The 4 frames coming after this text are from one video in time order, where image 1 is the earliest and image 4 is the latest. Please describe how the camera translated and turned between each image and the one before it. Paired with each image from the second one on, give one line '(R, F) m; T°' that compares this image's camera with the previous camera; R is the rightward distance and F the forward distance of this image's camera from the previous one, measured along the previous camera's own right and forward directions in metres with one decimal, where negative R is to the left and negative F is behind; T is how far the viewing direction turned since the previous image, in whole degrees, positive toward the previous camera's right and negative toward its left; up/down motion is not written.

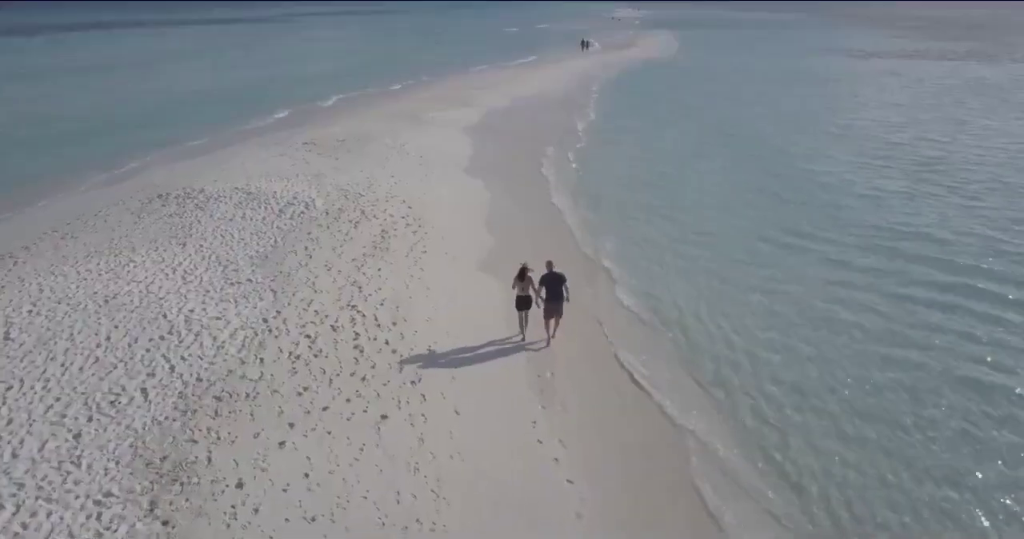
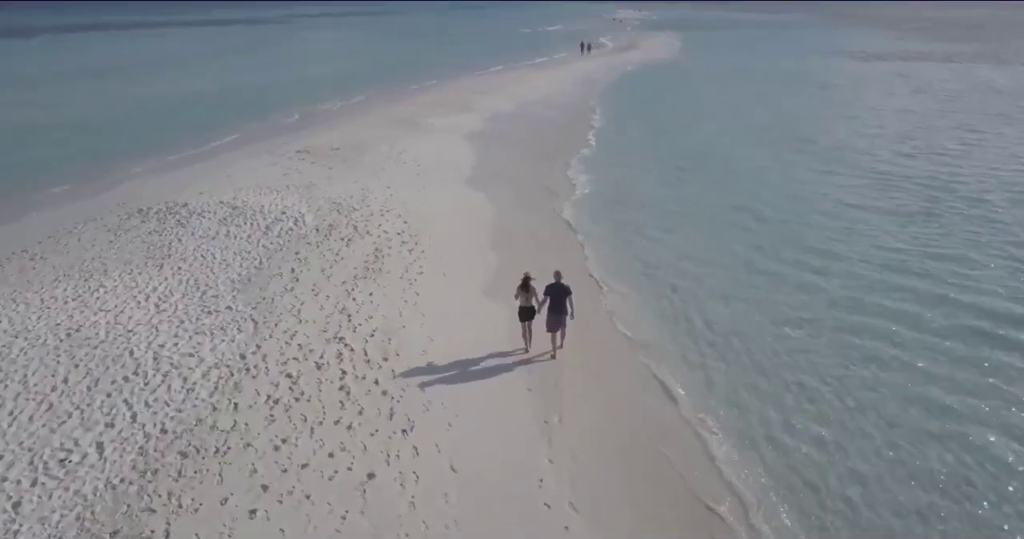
(0.0, +1.0) m; 0°
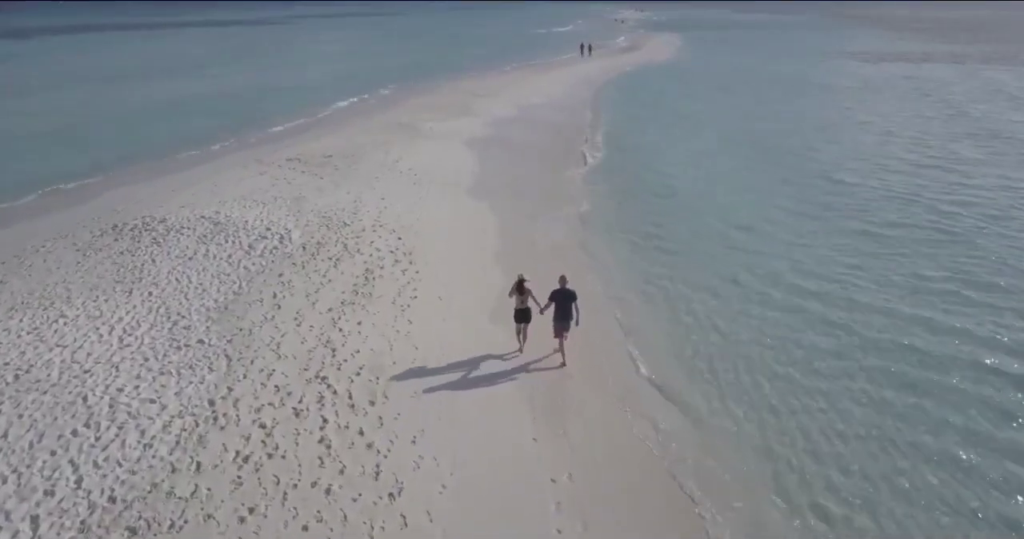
(0.0, +1.2) m; 0°
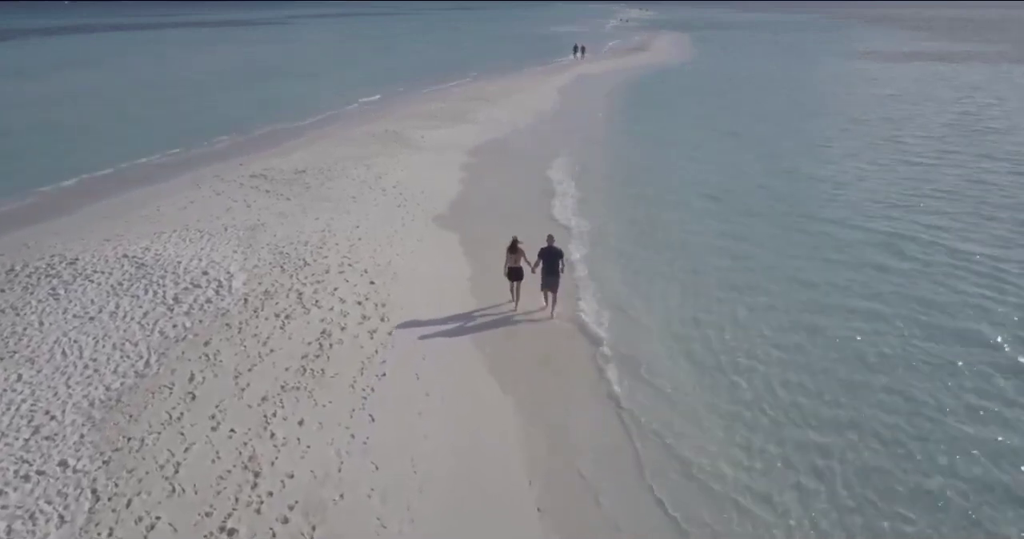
(0.0, +3.3) m; 0°
